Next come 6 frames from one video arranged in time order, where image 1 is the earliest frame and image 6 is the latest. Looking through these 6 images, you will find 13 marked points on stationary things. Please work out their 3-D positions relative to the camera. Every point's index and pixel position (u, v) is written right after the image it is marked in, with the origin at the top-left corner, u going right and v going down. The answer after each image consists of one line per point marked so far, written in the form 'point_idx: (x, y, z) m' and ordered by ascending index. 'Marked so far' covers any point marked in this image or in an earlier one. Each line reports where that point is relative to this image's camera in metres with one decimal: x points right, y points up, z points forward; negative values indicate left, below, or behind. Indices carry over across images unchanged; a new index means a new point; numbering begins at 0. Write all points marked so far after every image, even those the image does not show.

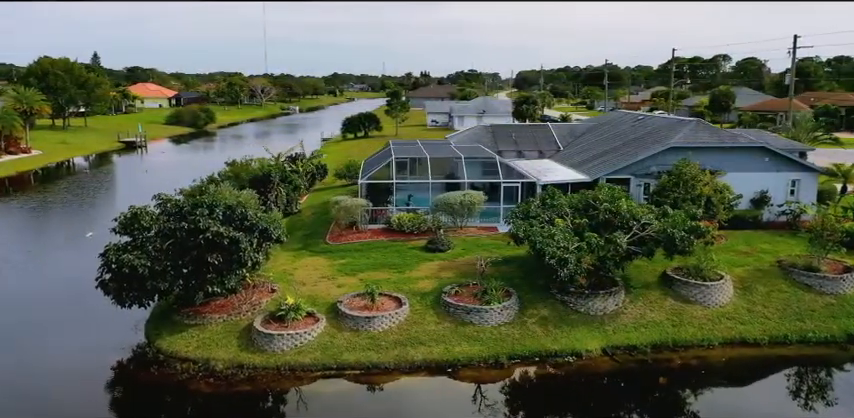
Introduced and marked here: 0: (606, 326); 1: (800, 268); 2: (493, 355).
0: (+5.0, -3.3, +17.7) m
1: (+11.8, -1.9, +20.0) m
2: (+1.7, -3.8, +16.4) m
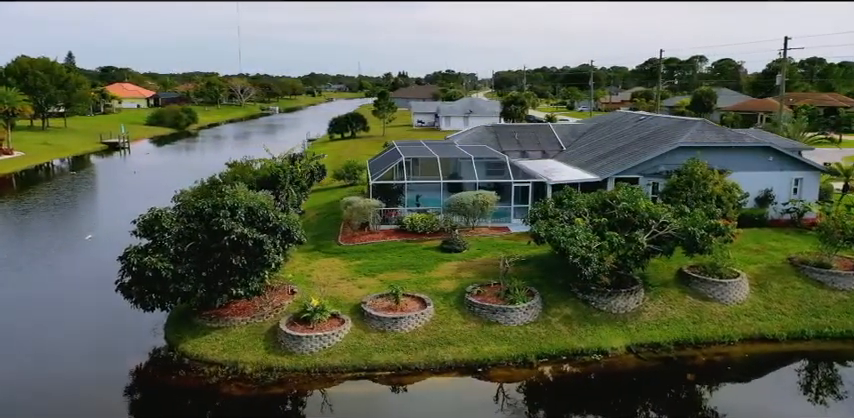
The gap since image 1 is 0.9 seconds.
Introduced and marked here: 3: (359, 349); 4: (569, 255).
0: (+5.7, -3.3, +17.9) m
1: (+12.4, -1.8, +20.4) m
2: (+2.5, -3.8, +16.5) m
3: (-1.7, -3.6, +16.3) m
4: (+4.1, -1.3, +17.9) m
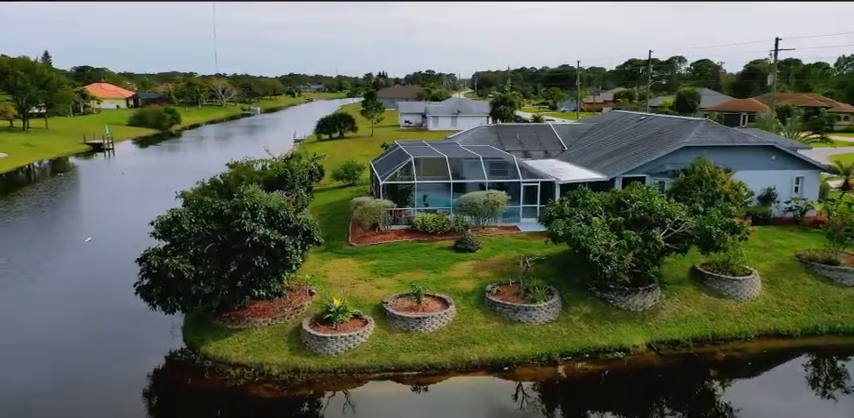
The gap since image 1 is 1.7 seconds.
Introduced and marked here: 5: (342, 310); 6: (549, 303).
0: (+6.3, -3.2, +18.1) m
1: (+12.9, -1.7, +20.8) m
2: (+3.1, -3.8, +16.6) m
3: (-1.1, -3.6, +16.3) m
4: (+4.6, -1.3, +18.1) m
5: (-2.3, -2.7, +17.1) m
6: (+3.4, -2.6, +17.8) m
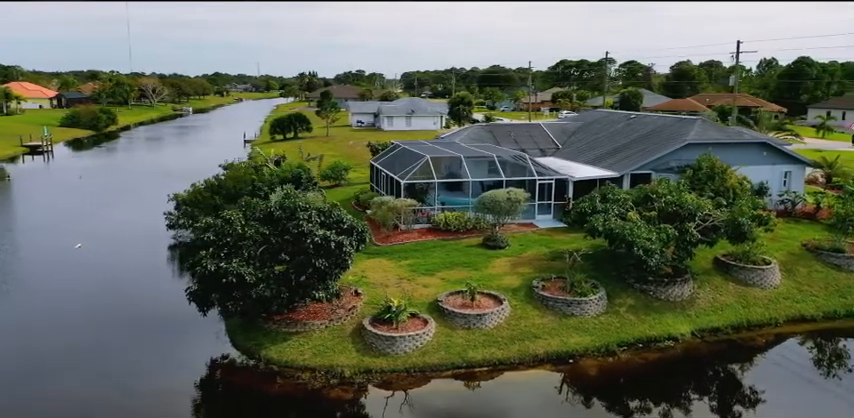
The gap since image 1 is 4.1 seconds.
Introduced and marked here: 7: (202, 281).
0: (+7.8, -3.1, +19.0) m
1: (+14.0, -1.5, +22.3) m
2: (+4.8, -3.7, +17.1) m
3: (+0.7, -3.6, +16.4) m
4: (+6.1, -1.1, +18.7) m
5: (-0.7, -2.7, +17.1) m
6: (+4.9, -2.5, +18.3) m
7: (-5.8, -1.9, +16.4) m
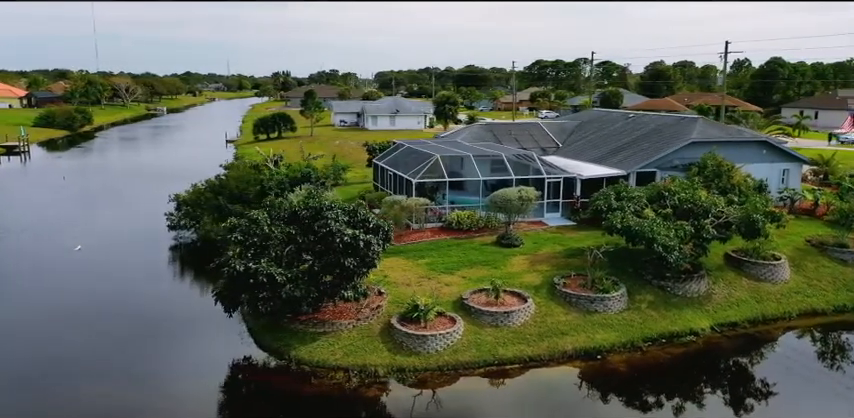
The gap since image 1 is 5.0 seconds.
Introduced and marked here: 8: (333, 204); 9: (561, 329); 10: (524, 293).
0: (+8.5, -3.0, +19.3) m
1: (+14.6, -1.3, +22.8) m
2: (+5.5, -3.6, +17.4) m
3: (+1.4, -3.5, +16.4) m
4: (+6.8, -1.1, +19.0) m
5: (+0.1, -2.7, +17.1) m
6: (+5.6, -2.5, +18.6) m
7: (-5.1, -1.9, +16.2) m
8: (-2.6, +0.2, +17.5) m
9: (+3.6, -3.3, +17.3) m
10: (+2.8, -2.4, +18.6) m
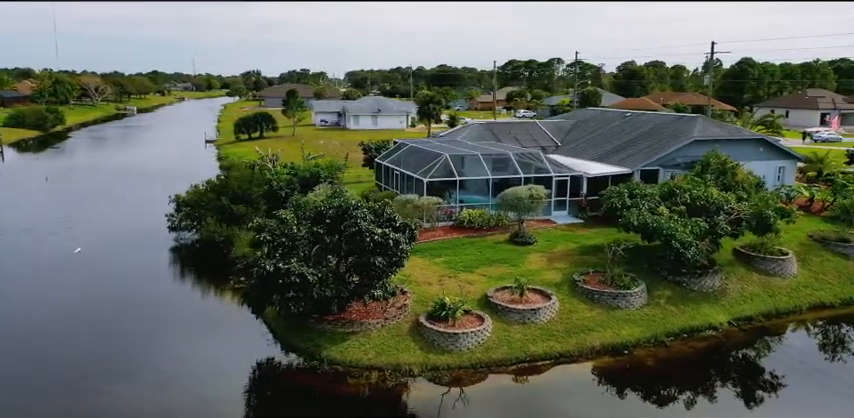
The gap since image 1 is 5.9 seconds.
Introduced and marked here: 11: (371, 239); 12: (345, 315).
0: (+9.1, -2.9, +19.7) m
1: (+15.1, -1.2, +23.5) m
2: (+6.3, -3.5, +17.6) m
3: (+2.2, -3.5, +16.6) m
4: (+7.5, -1.0, +19.4) m
5: (+0.8, -2.6, +17.2) m
6: (+6.3, -2.4, +18.9) m
7: (-4.3, -1.9, +16.1) m
8: (-1.9, +0.2, +17.5) m
9: (+4.3, -3.2, +17.5) m
10: (+3.5, -2.4, +18.8) m
11: (-1.5, -0.8, +16.6) m
12: (-2.3, -2.9, +17.3) m
